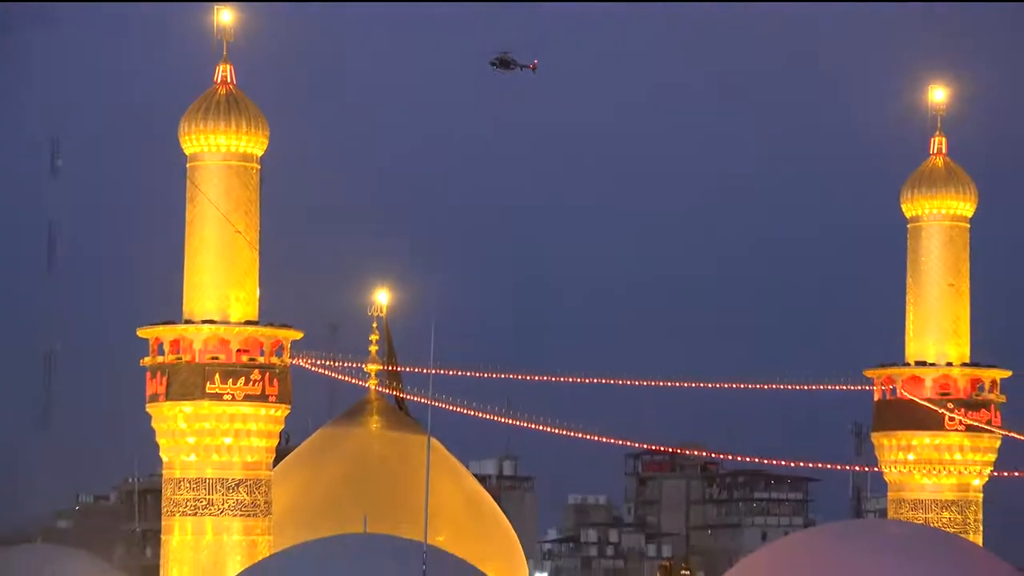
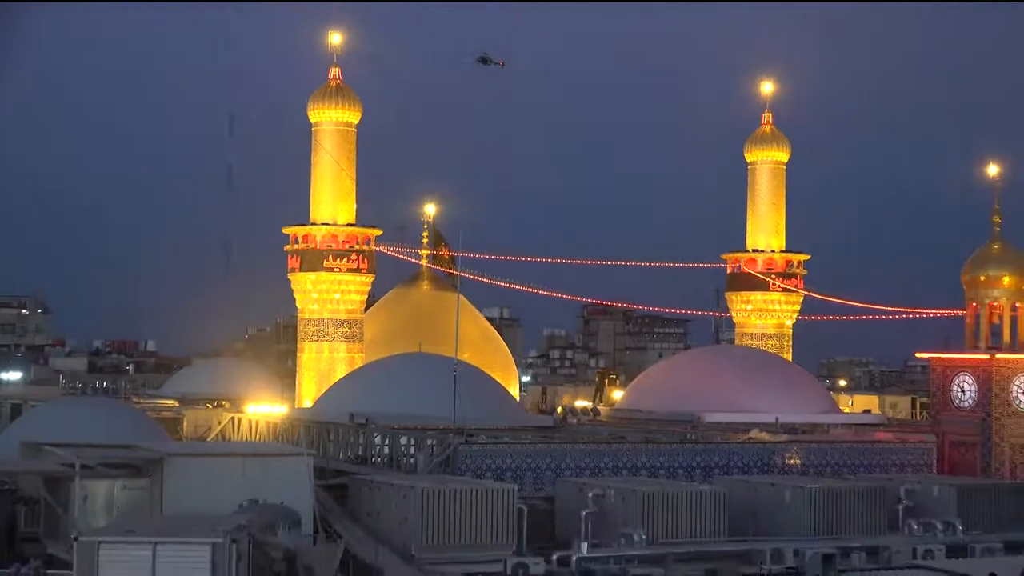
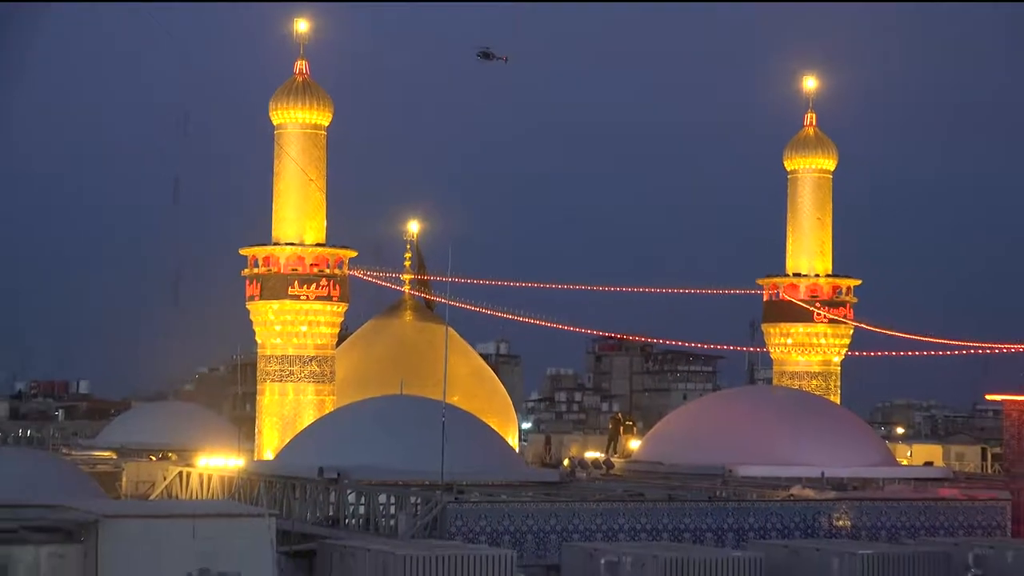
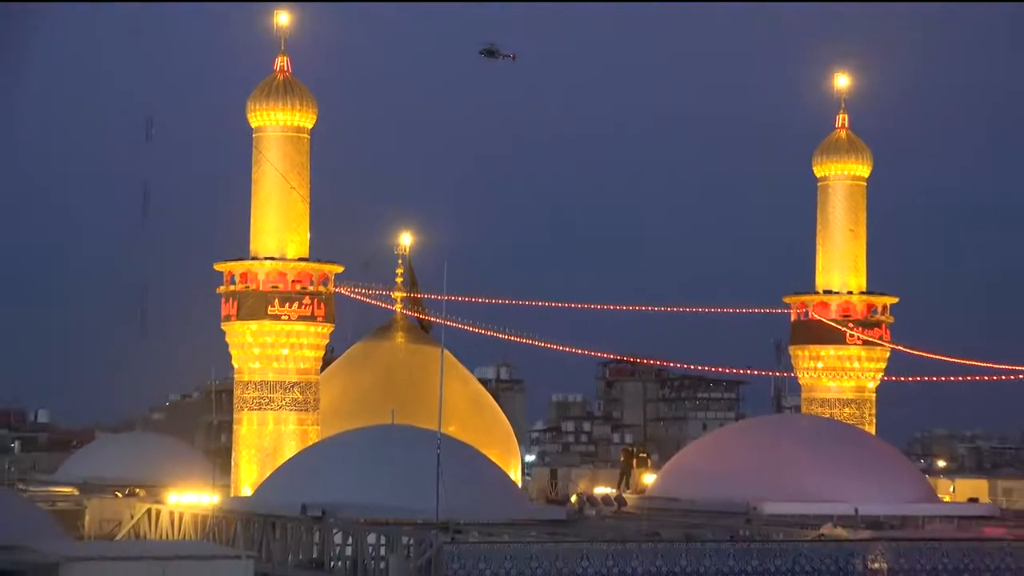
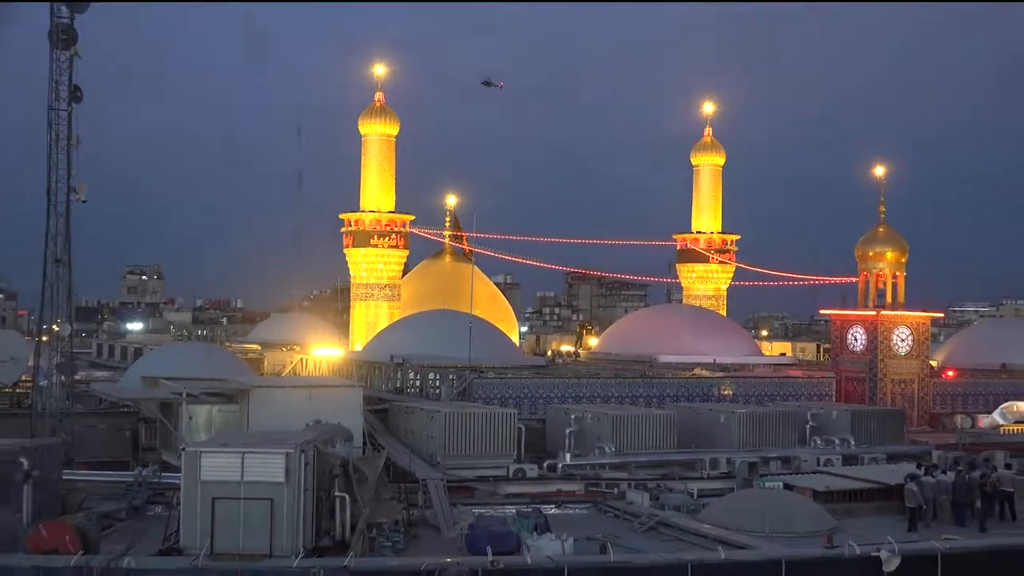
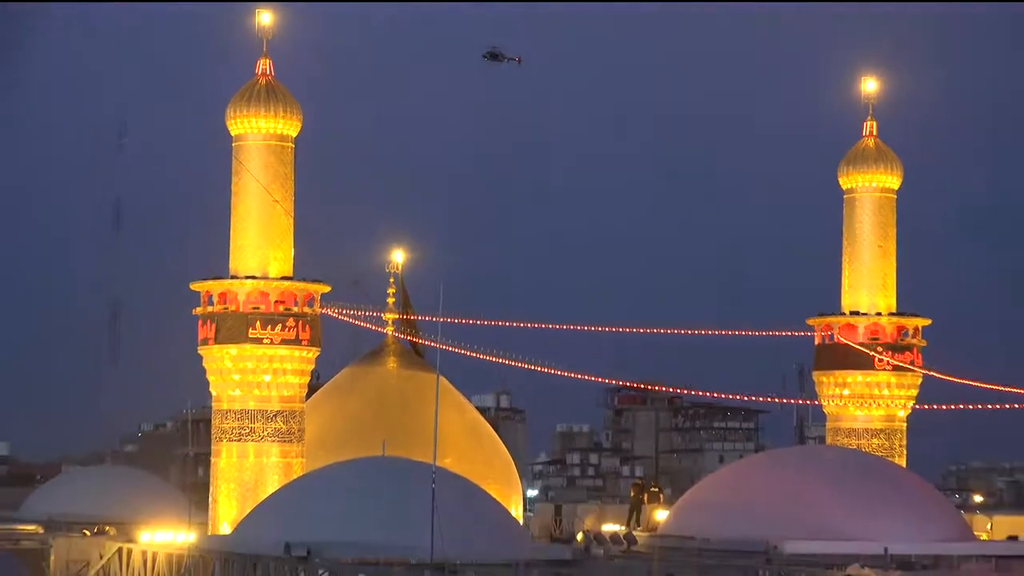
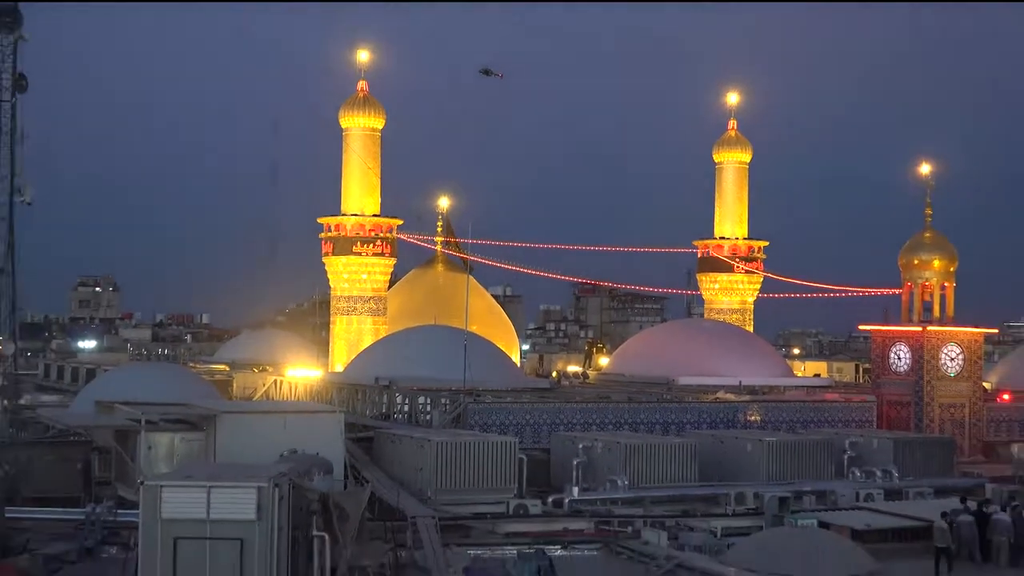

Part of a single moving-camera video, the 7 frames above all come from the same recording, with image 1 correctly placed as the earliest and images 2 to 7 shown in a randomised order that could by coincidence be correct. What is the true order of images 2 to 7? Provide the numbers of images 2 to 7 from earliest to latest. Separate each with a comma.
6, 4, 3, 2, 7, 5
